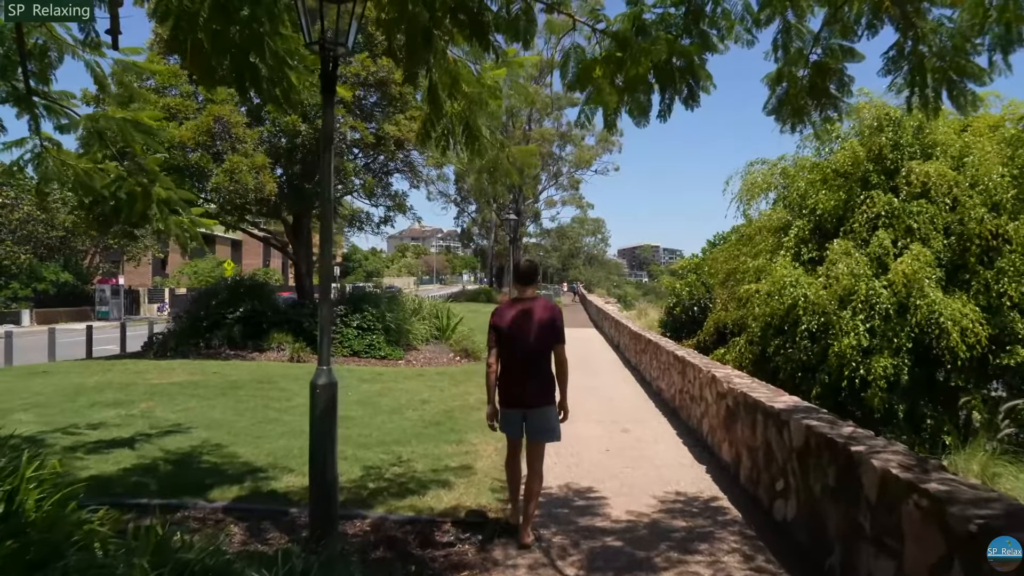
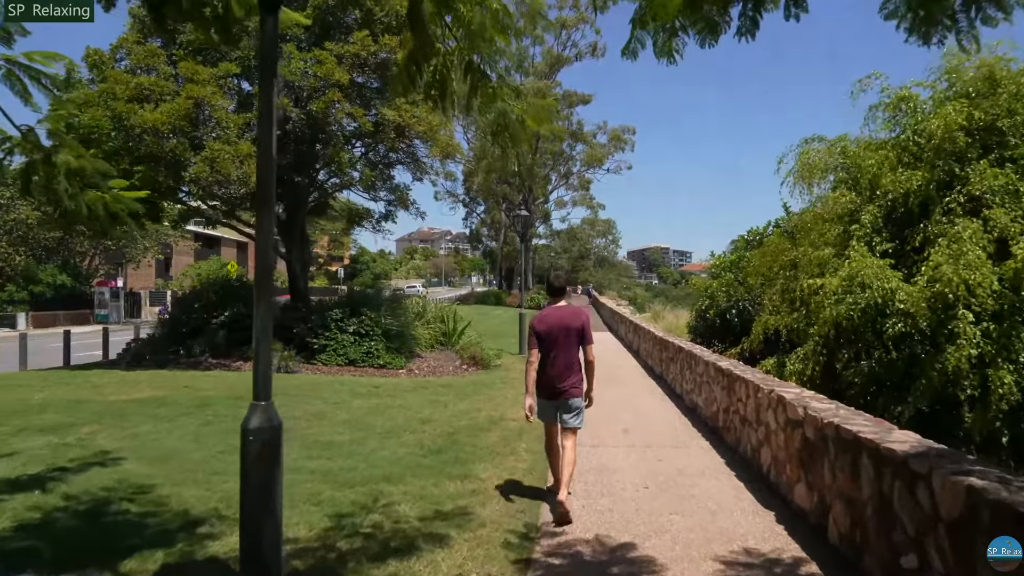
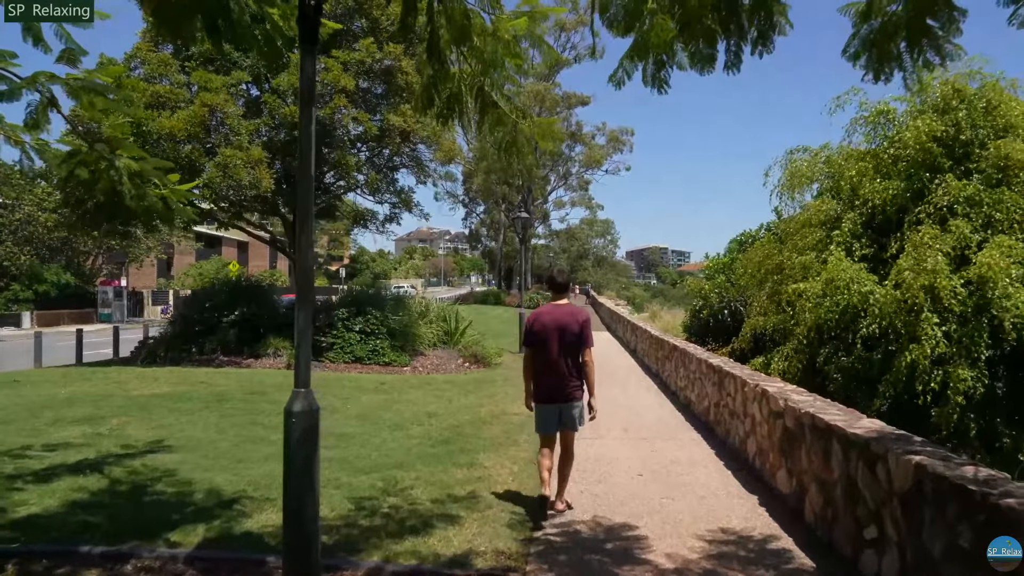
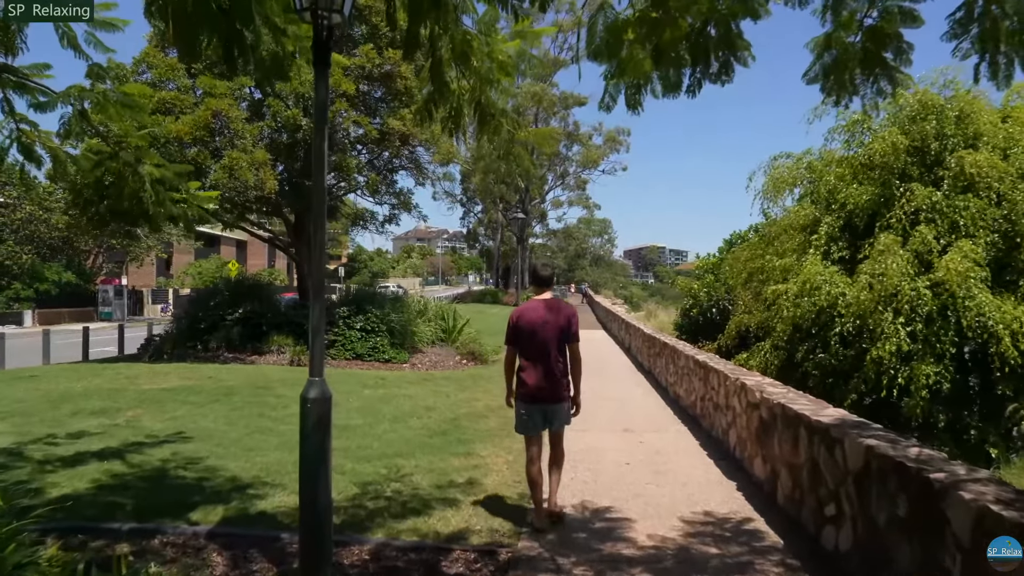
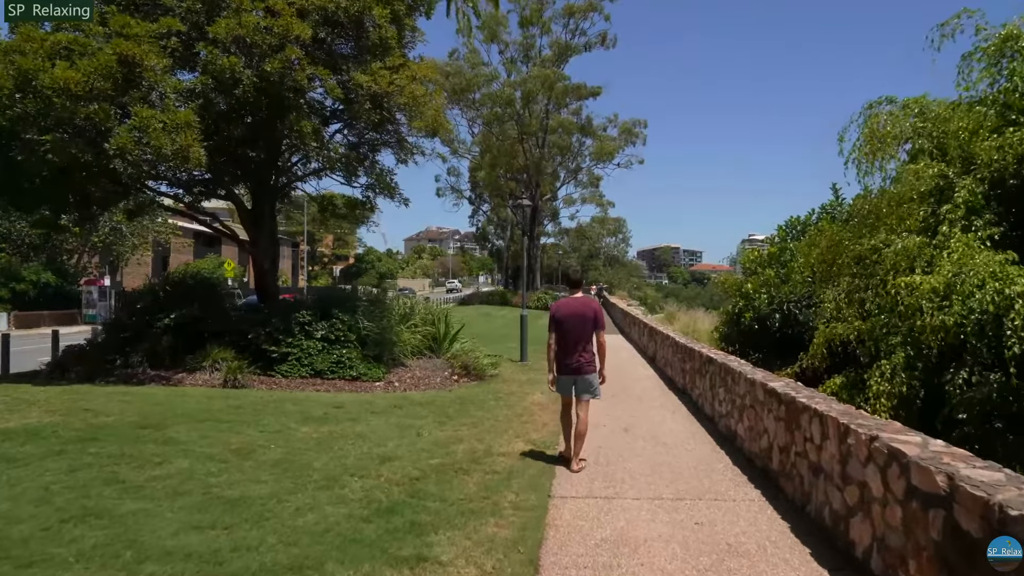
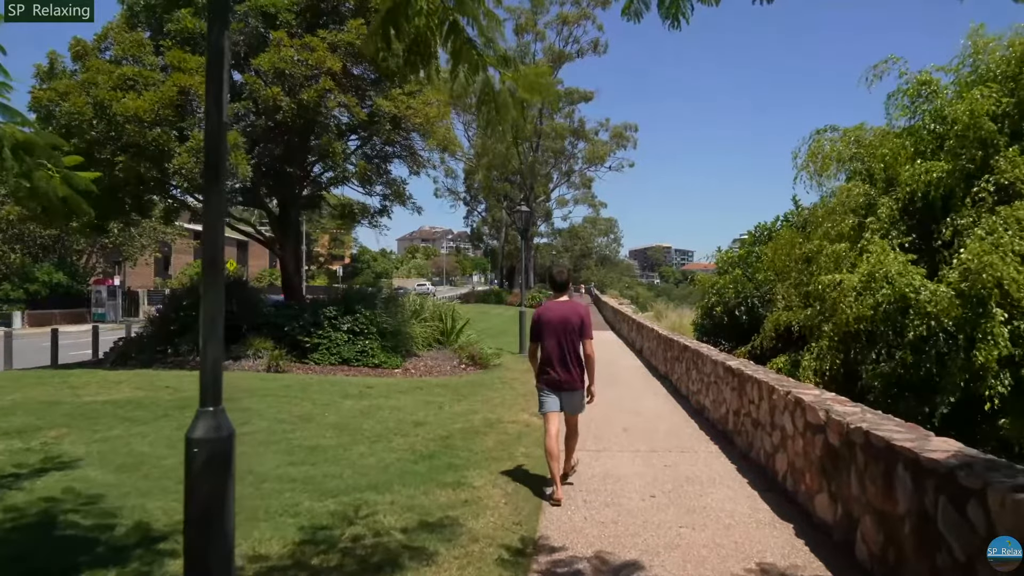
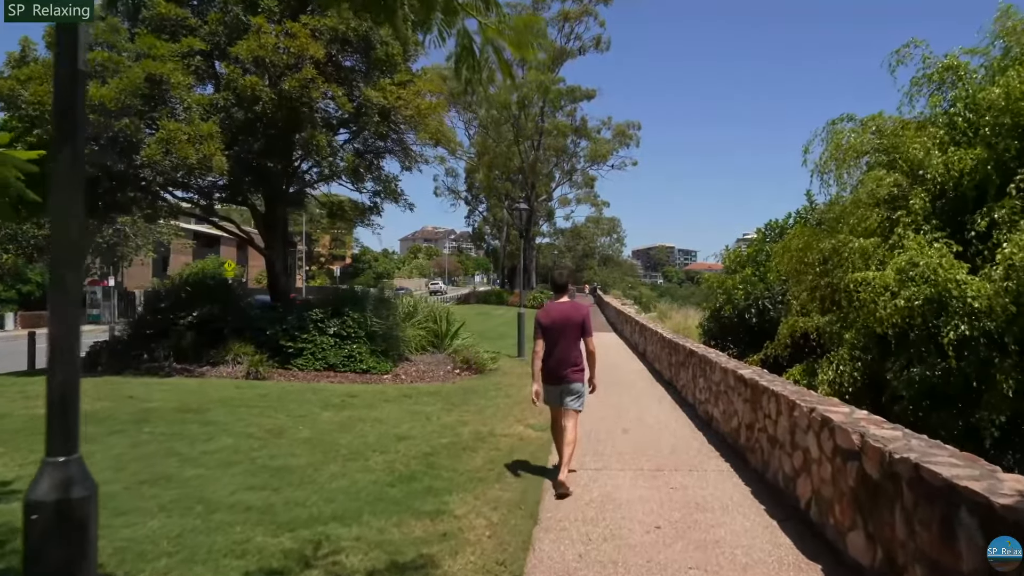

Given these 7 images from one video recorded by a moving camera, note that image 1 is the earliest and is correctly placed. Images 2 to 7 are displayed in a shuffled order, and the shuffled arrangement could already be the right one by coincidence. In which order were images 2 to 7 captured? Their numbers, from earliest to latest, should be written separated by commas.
4, 3, 2, 6, 7, 5
